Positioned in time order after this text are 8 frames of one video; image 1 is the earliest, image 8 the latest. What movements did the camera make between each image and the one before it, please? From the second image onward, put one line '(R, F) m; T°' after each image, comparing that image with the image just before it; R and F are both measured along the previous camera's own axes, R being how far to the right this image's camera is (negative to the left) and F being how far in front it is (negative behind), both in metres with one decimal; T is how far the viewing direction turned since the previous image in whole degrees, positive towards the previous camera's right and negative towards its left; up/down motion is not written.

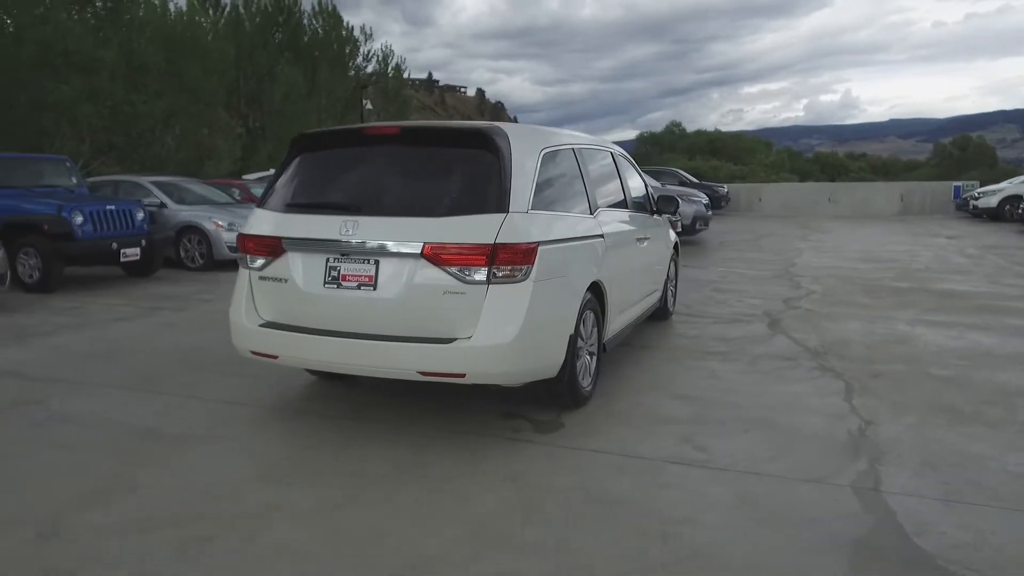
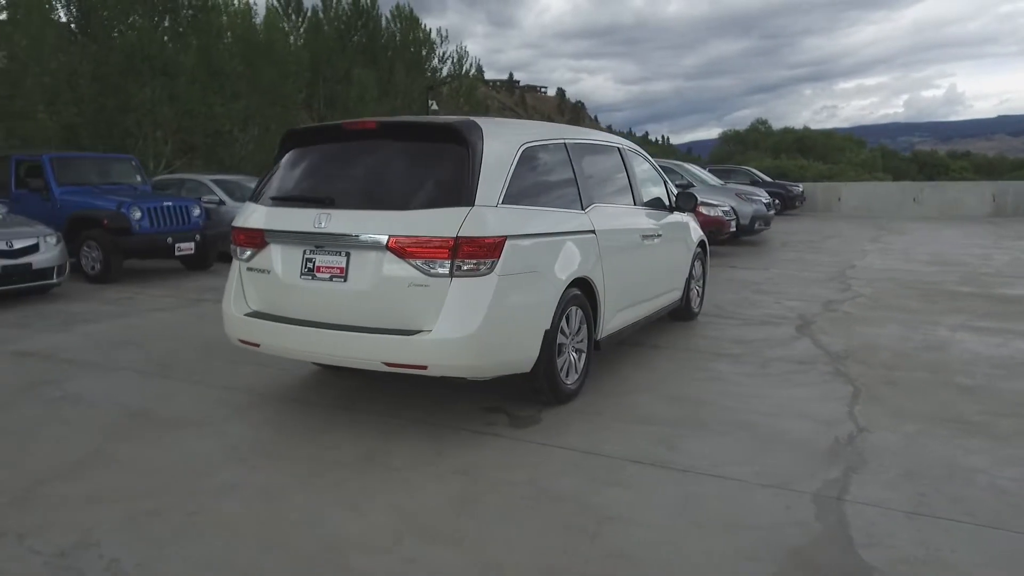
(+0.7, 0.0) m; -6°
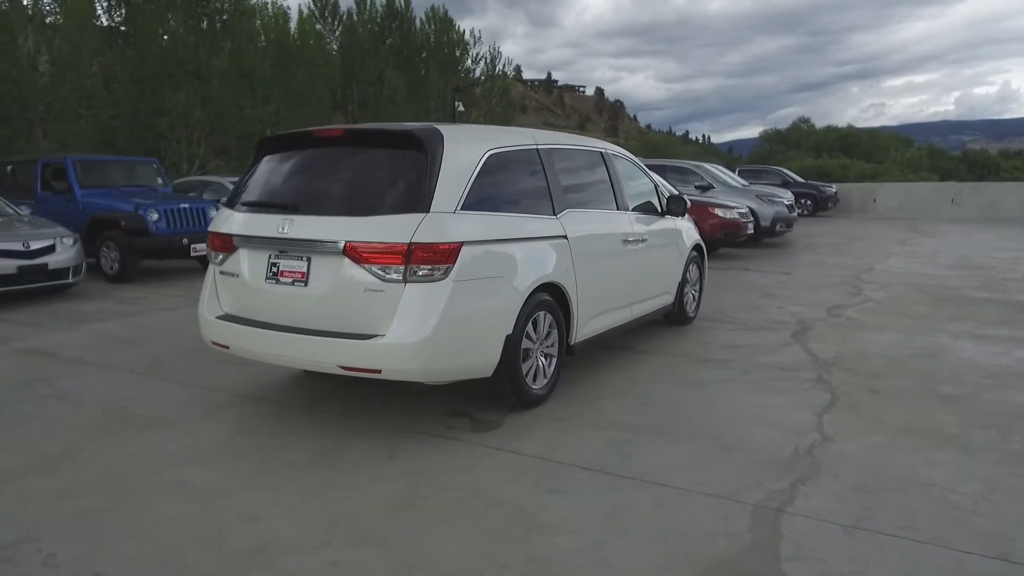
(+0.5, 0.0) m; -3°
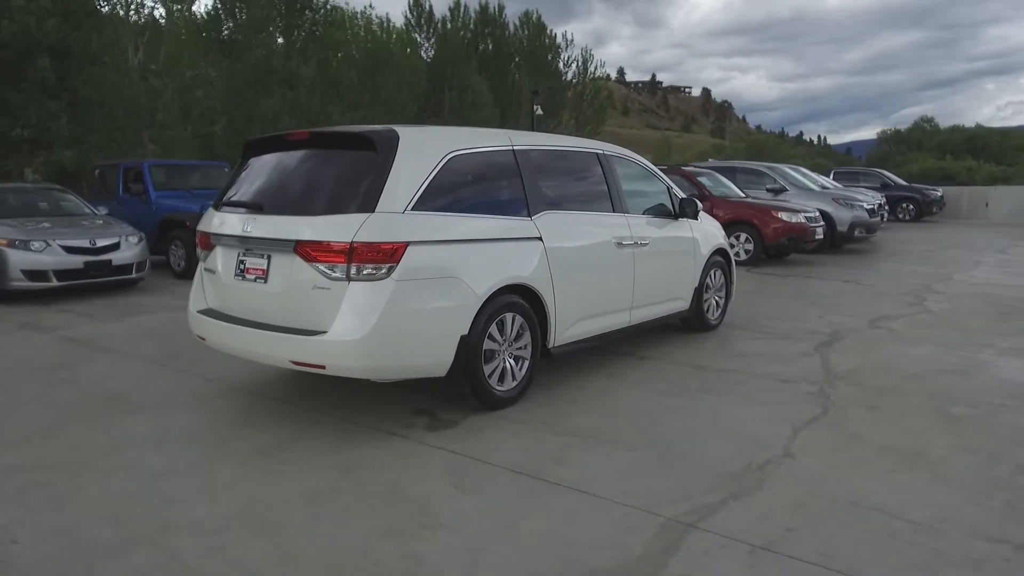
(+1.0, +0.1) m; -8°
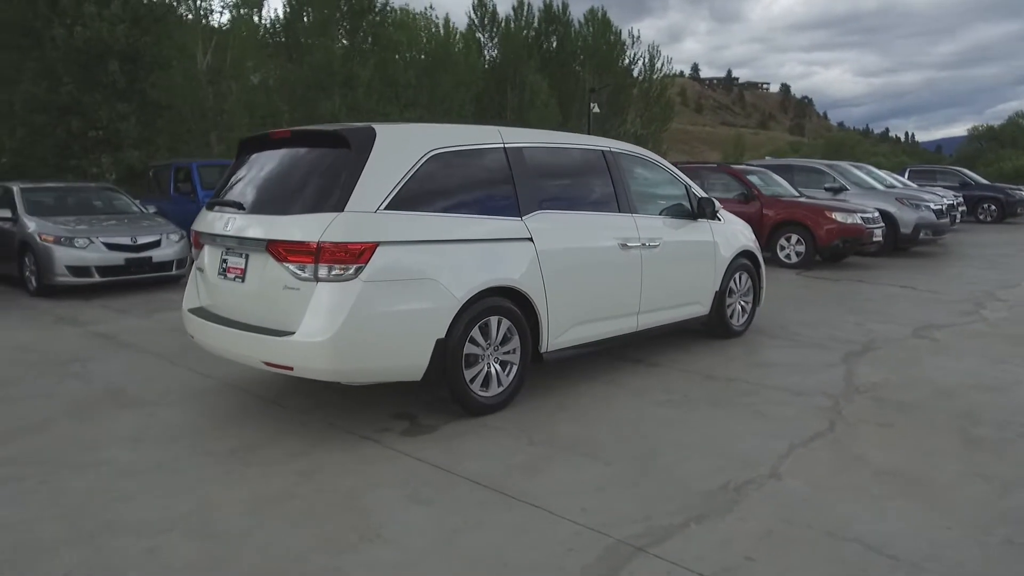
(+0.6, +0.2) m; -5°
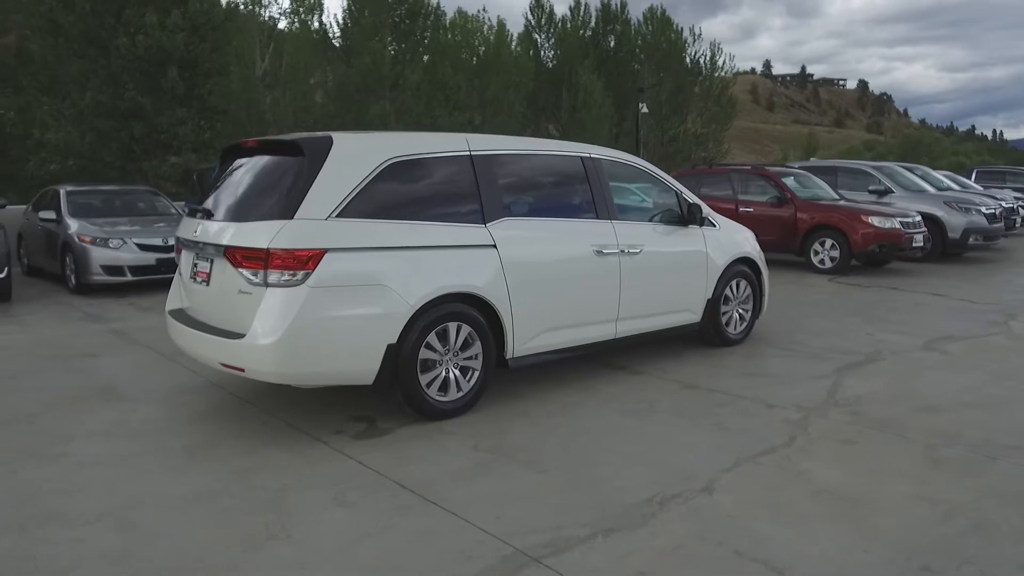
(+0.8, 0.0) m; -5°
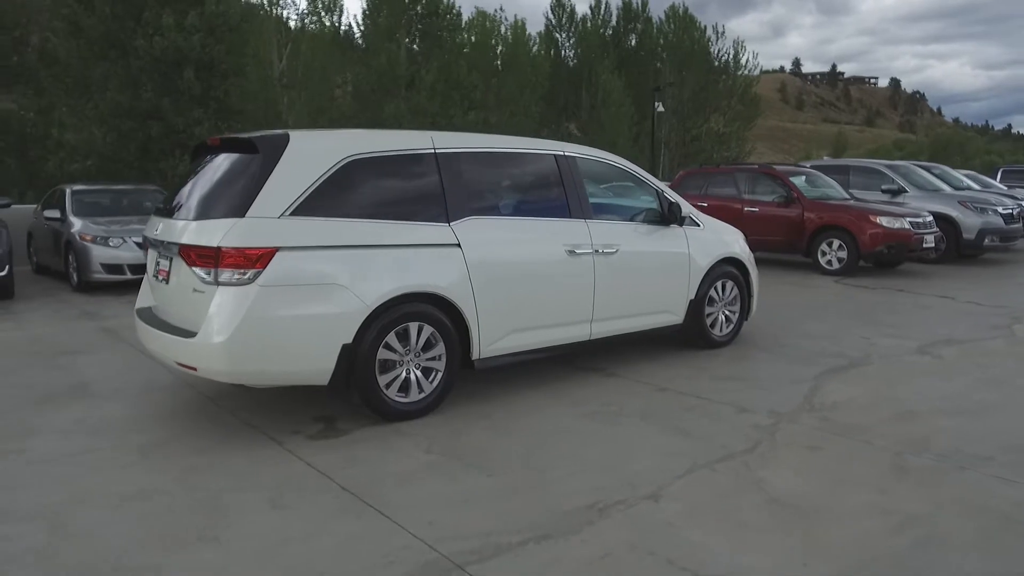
(+0.5, +0.1) m; -2°
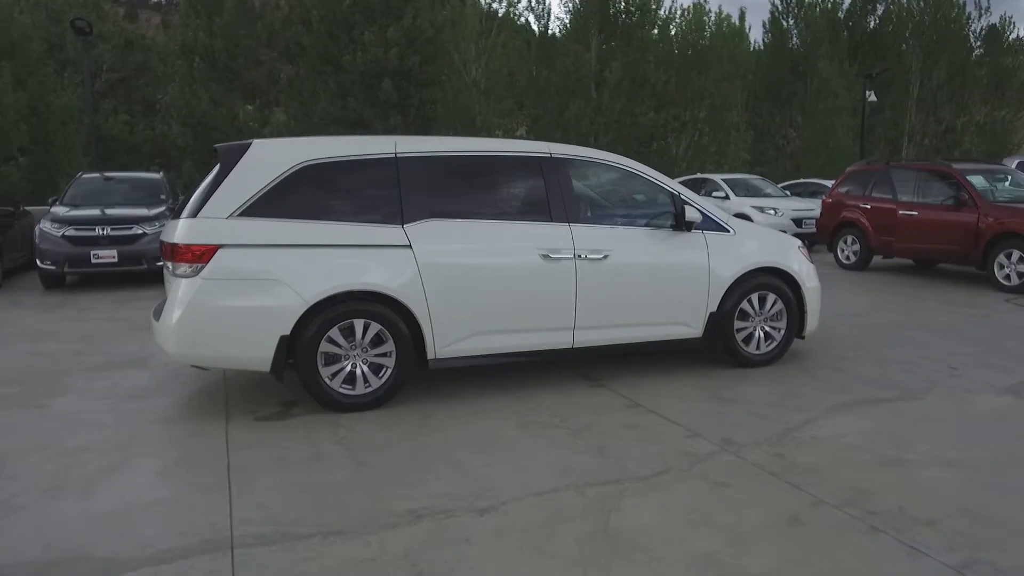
(+2.1, +0.4) m; -18°
